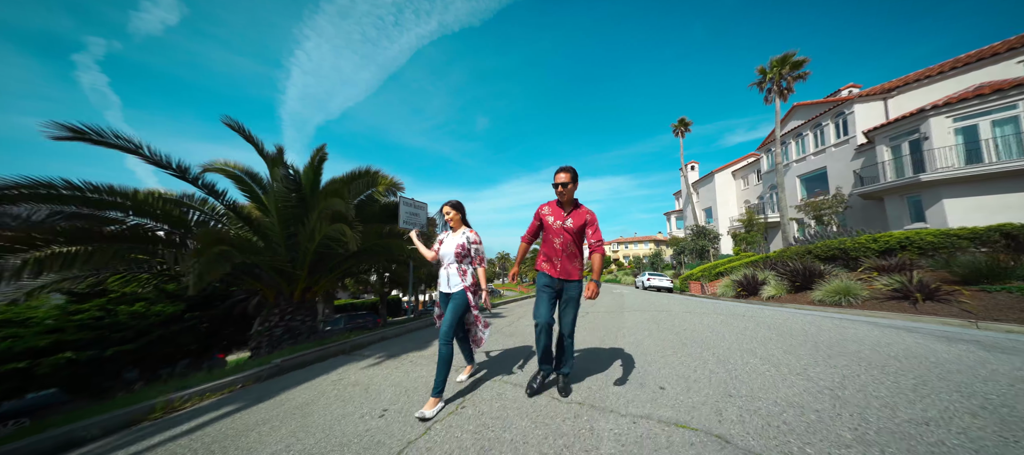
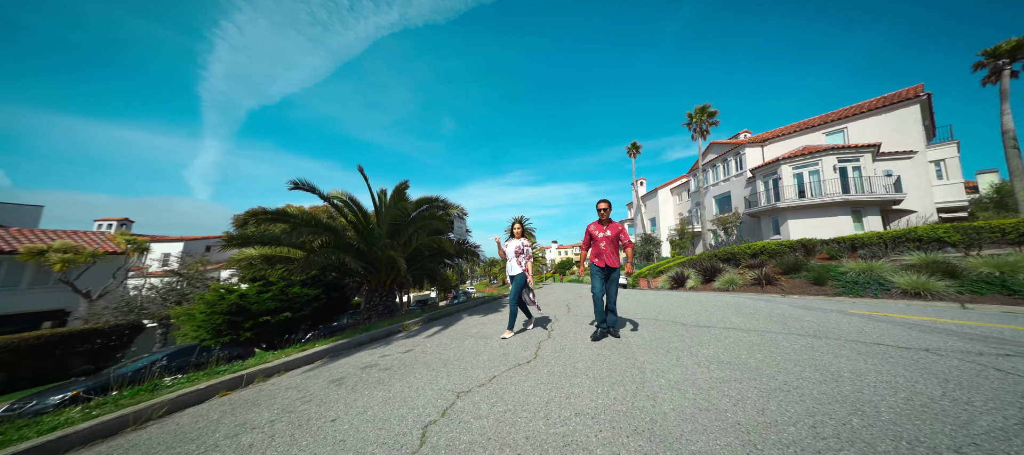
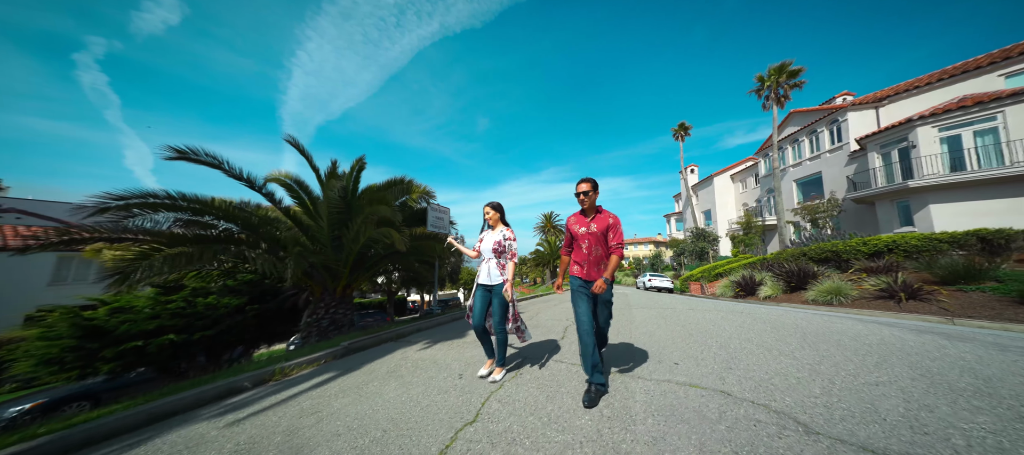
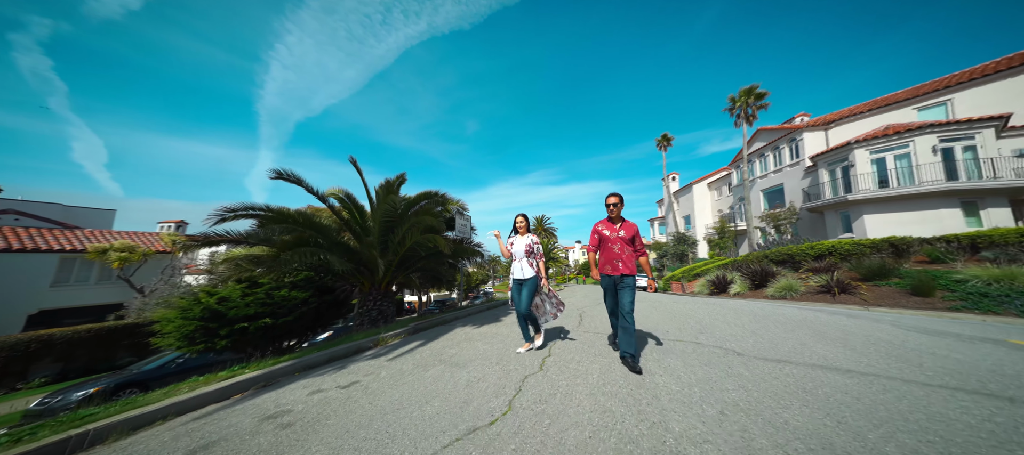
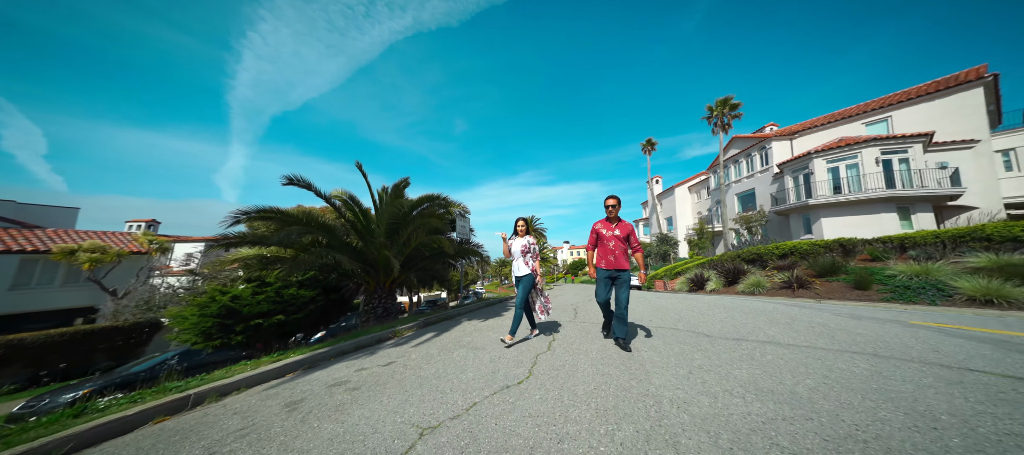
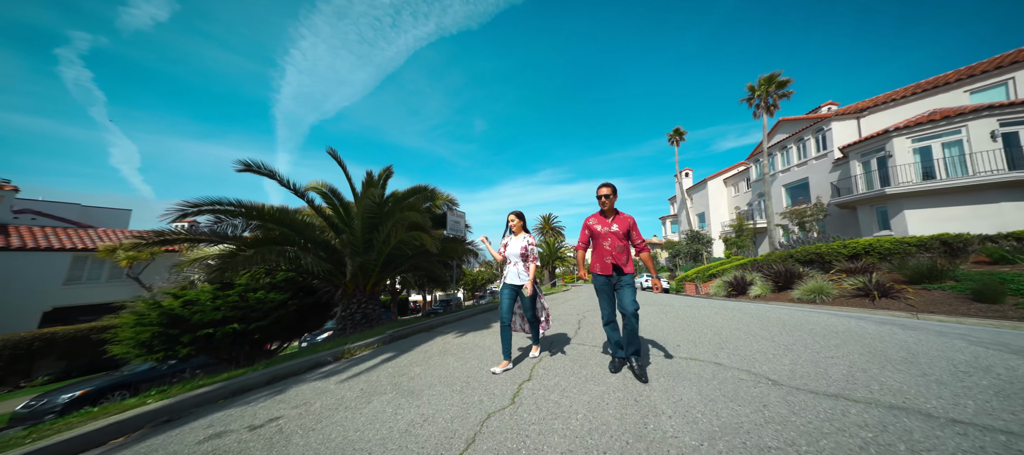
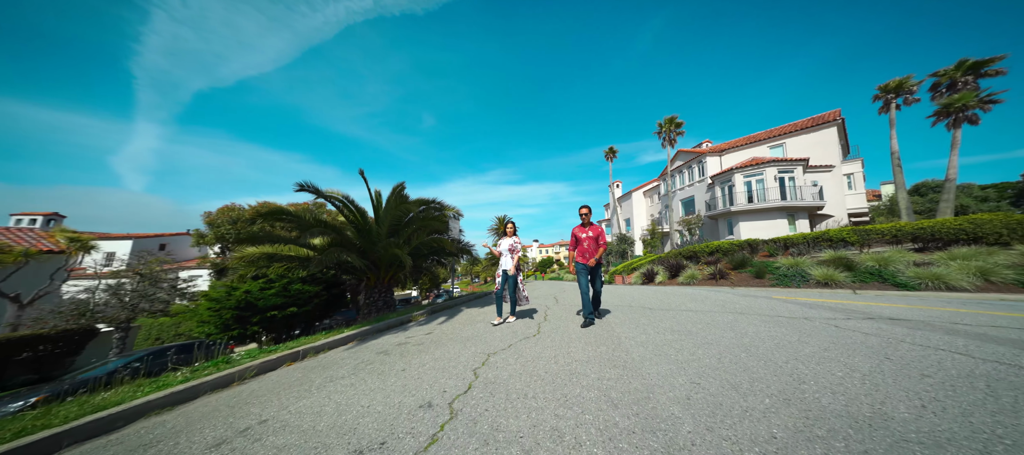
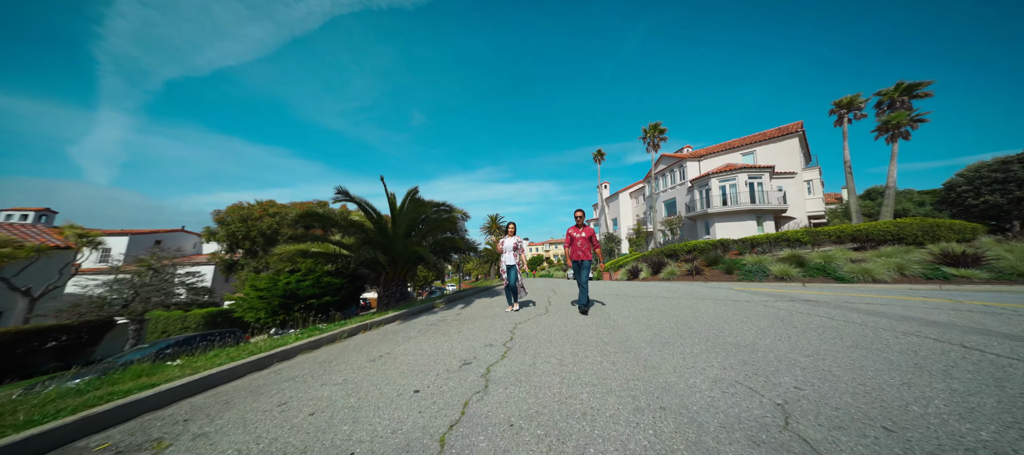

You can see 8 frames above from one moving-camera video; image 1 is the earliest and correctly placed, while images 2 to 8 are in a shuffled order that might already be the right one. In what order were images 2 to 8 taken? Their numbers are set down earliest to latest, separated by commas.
3, 6, 4, 5, 2, 7, 8
